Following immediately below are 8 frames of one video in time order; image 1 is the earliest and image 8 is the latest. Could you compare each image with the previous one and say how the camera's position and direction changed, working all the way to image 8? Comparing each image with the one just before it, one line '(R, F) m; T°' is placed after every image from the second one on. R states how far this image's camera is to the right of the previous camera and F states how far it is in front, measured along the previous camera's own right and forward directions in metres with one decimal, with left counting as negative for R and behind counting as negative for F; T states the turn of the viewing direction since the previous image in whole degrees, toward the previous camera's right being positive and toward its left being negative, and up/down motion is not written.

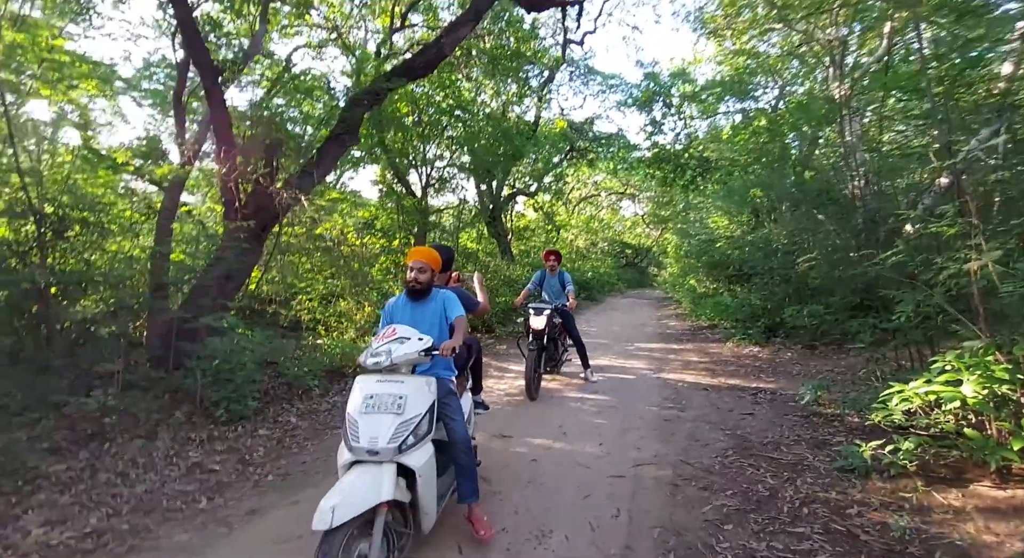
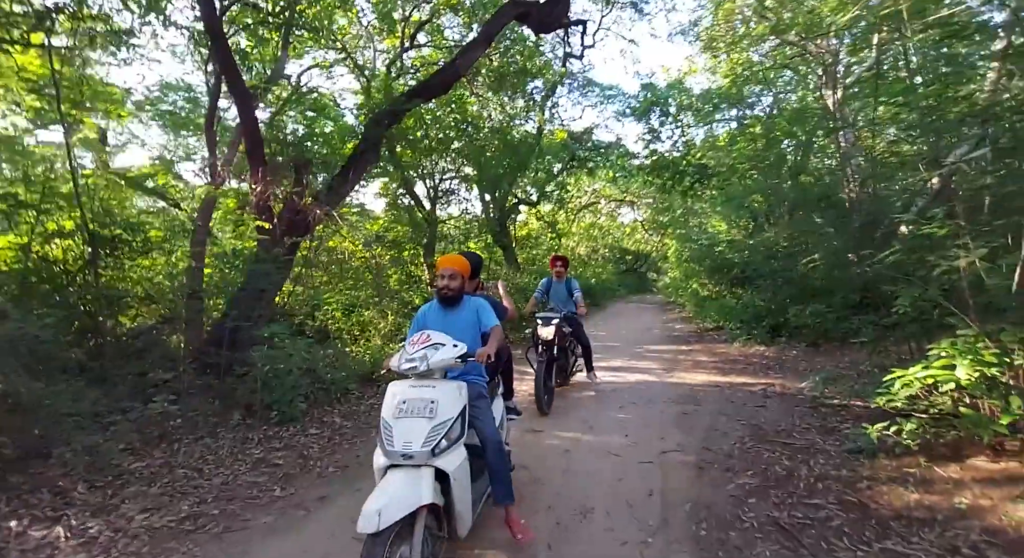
(-0.3, -0.4) m; 0°
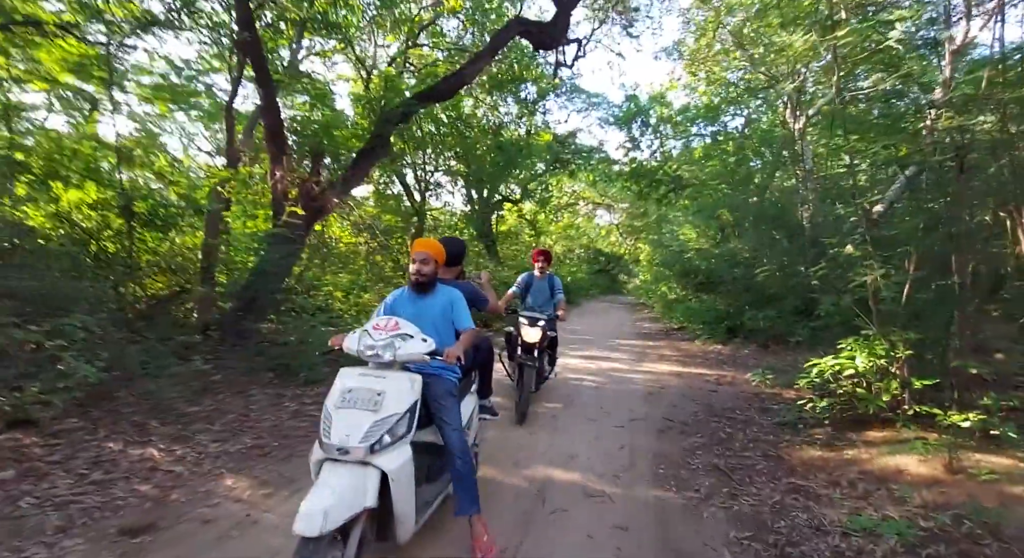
(-0.3, -0.8) m; +3°
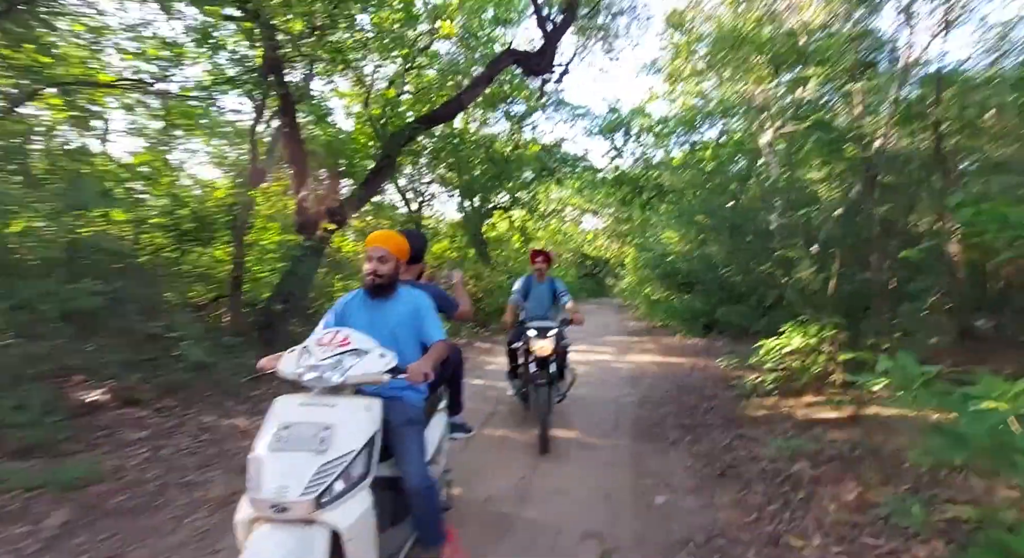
(-0.2, -1.0) m; +1°
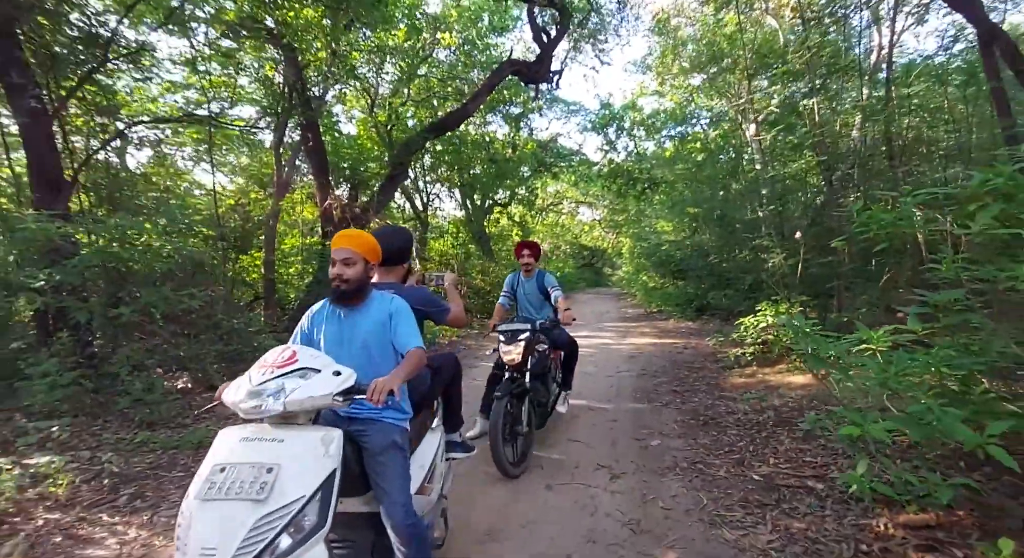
(-0.2, -0.9) m; 0°
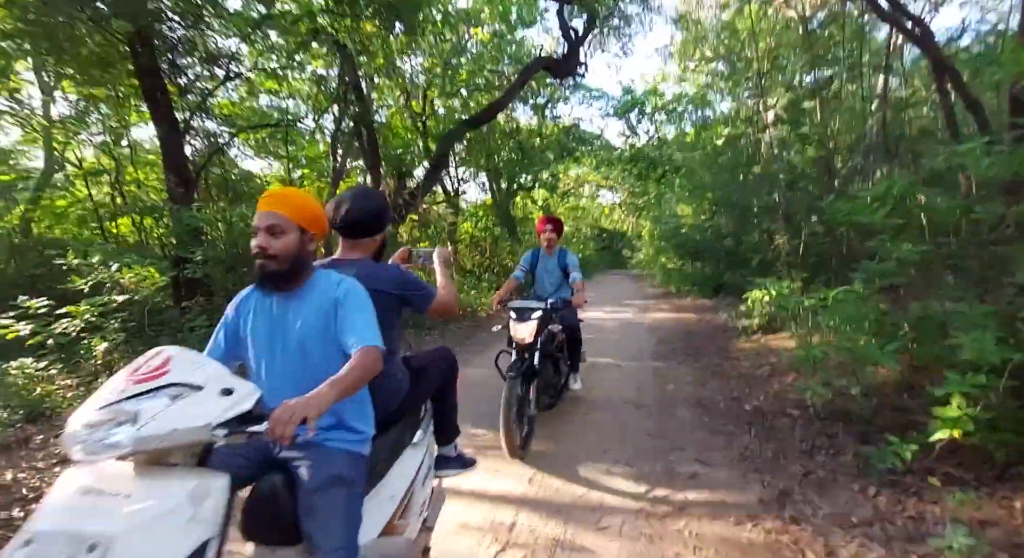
(-0.3, -1.1) m; -2°
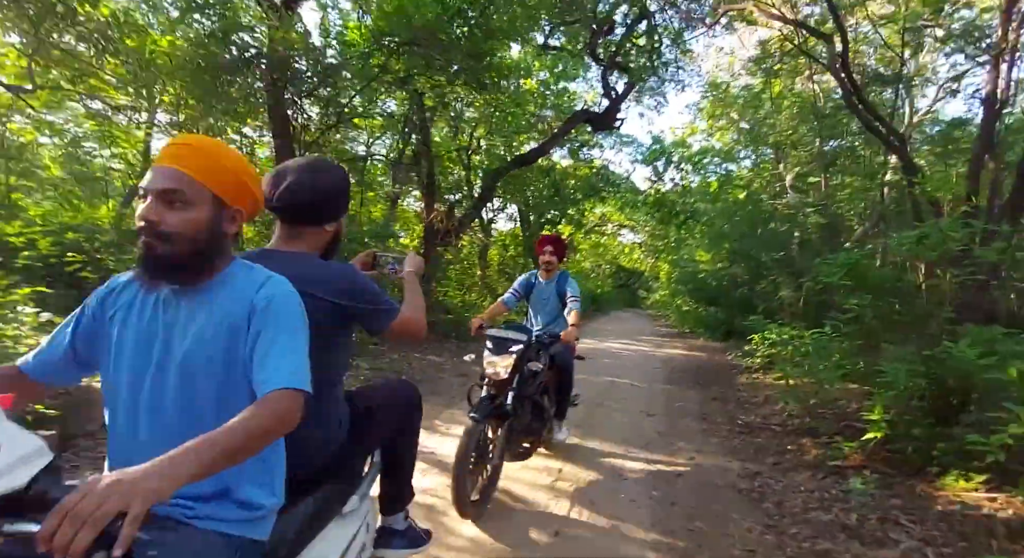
(-0.4, -1.2) m; -2°
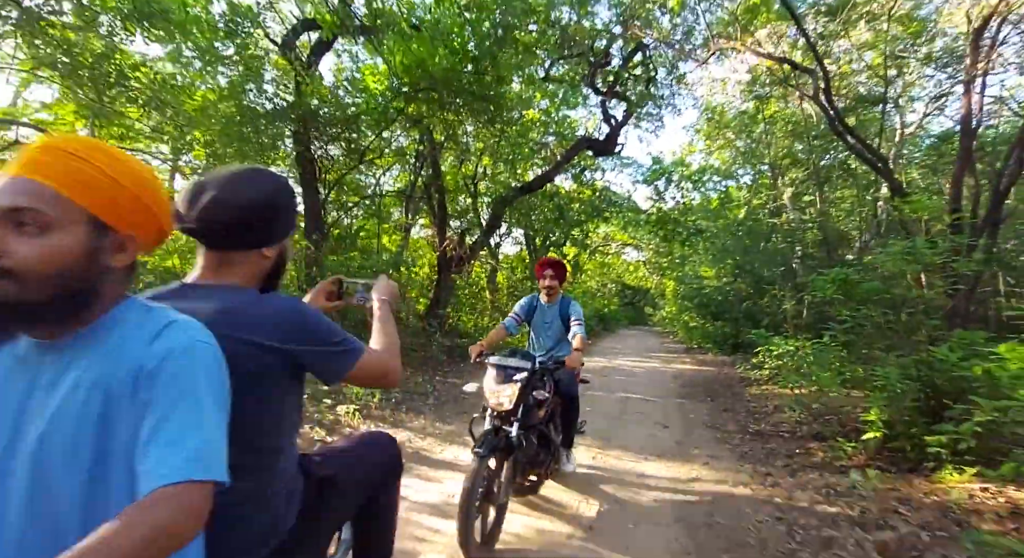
(-0.2, -0.4) m; -1°
